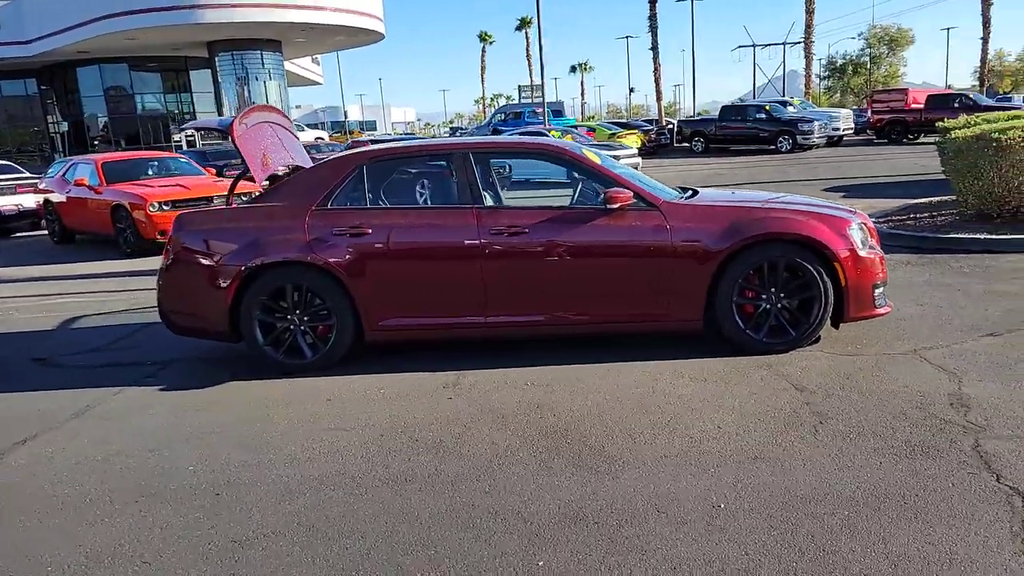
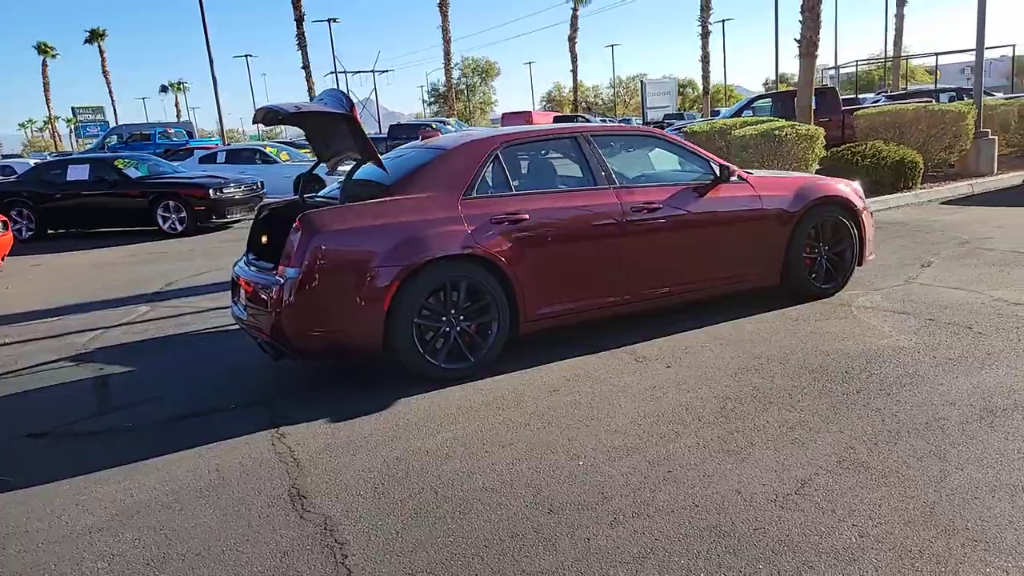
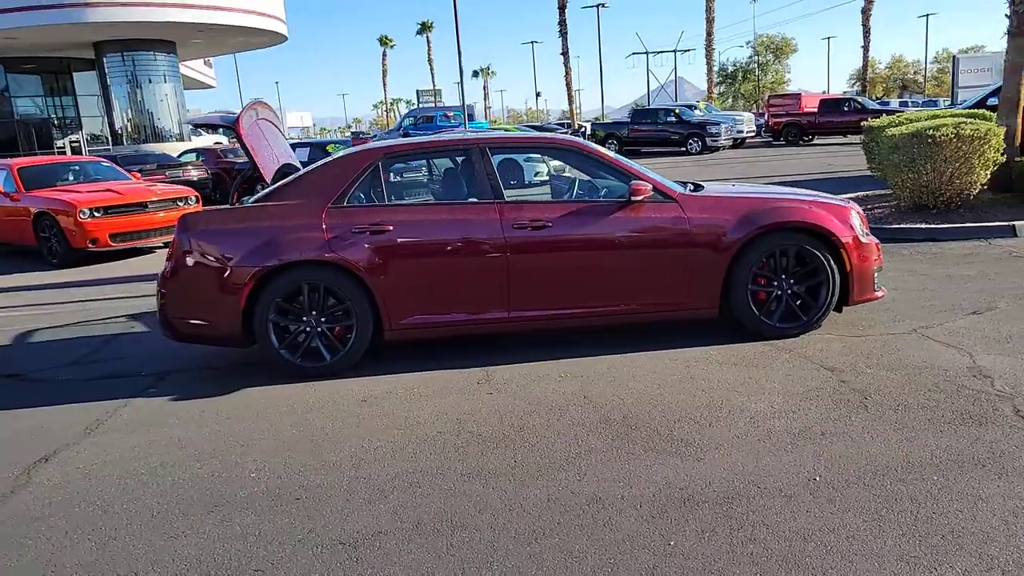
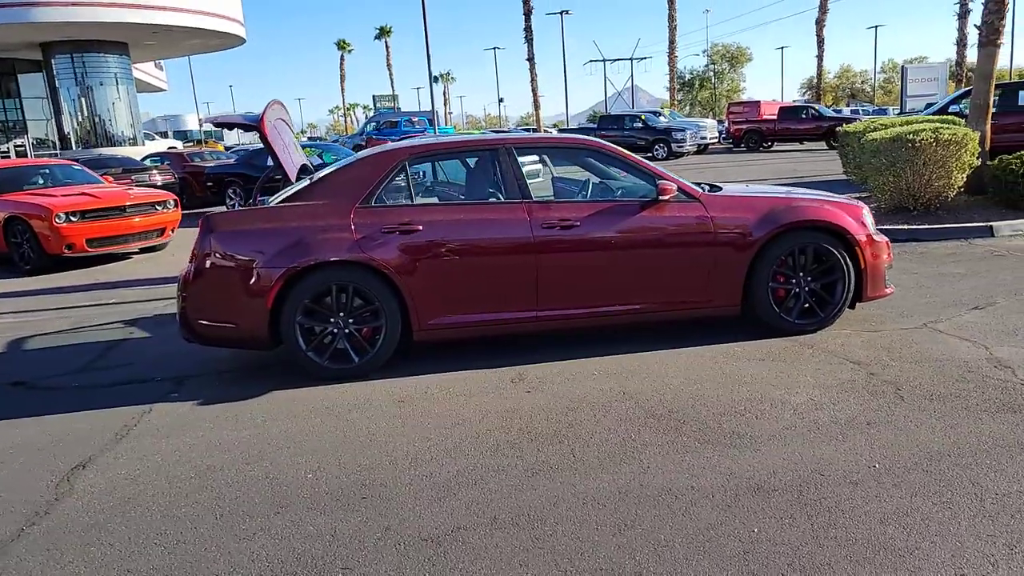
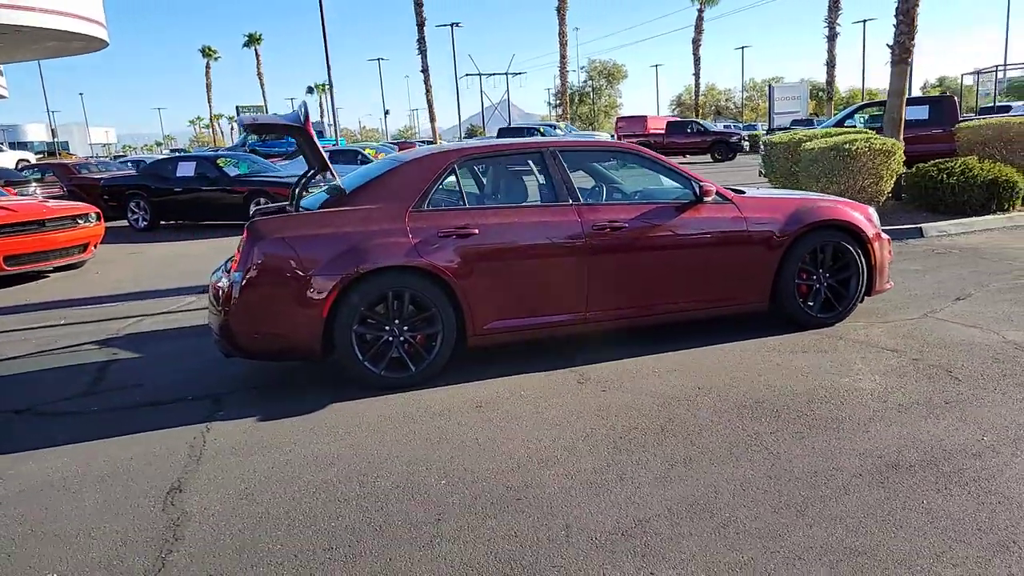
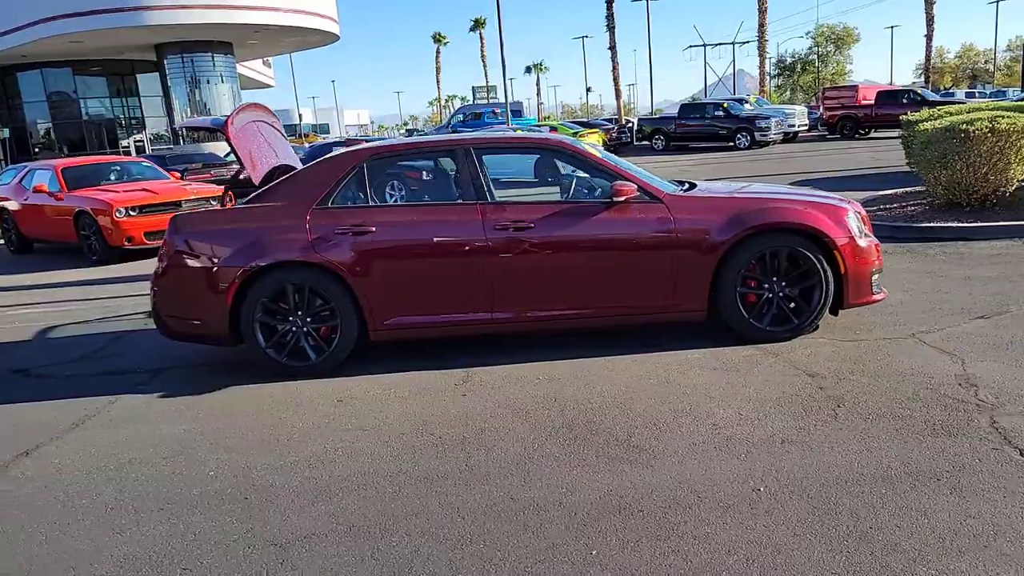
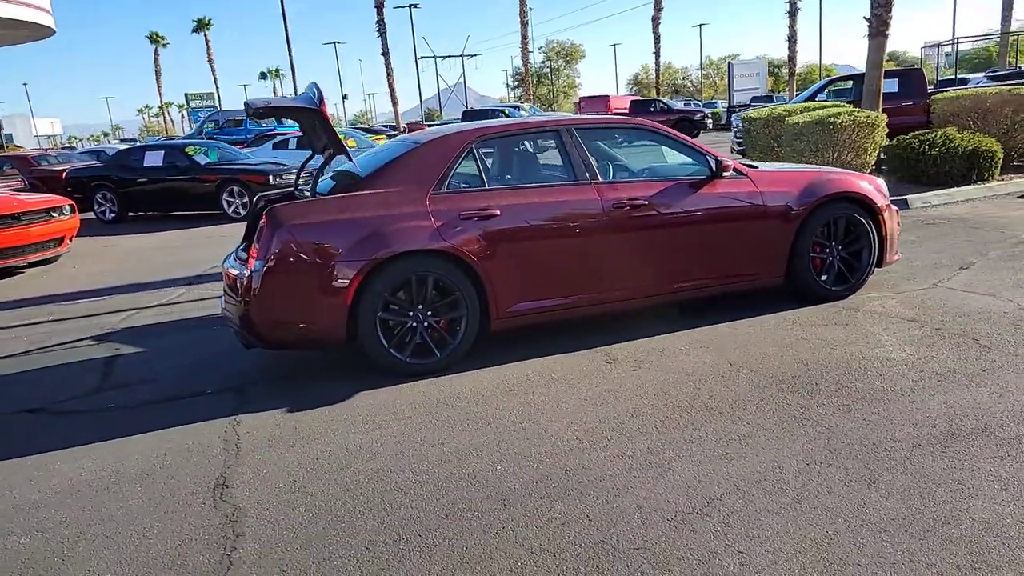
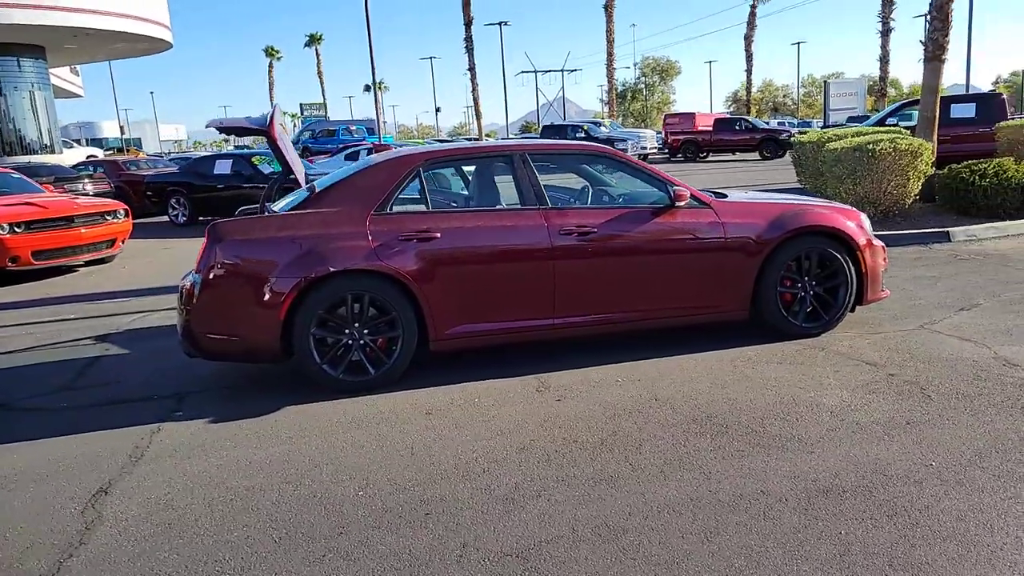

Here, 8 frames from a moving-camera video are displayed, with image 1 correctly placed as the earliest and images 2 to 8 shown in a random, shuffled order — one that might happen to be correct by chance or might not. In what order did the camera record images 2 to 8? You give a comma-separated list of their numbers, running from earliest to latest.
6, 3, 4, 8, 5, 7, 2
